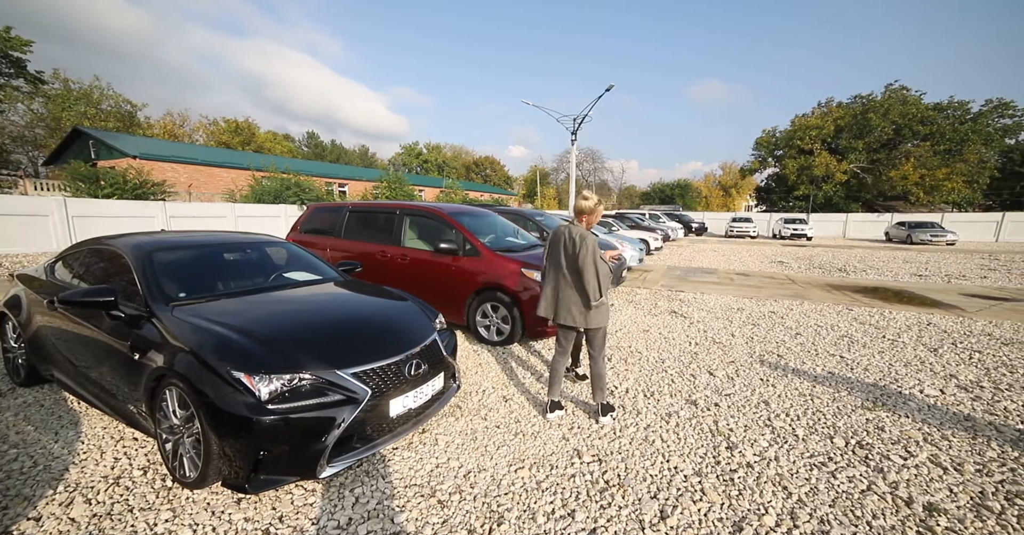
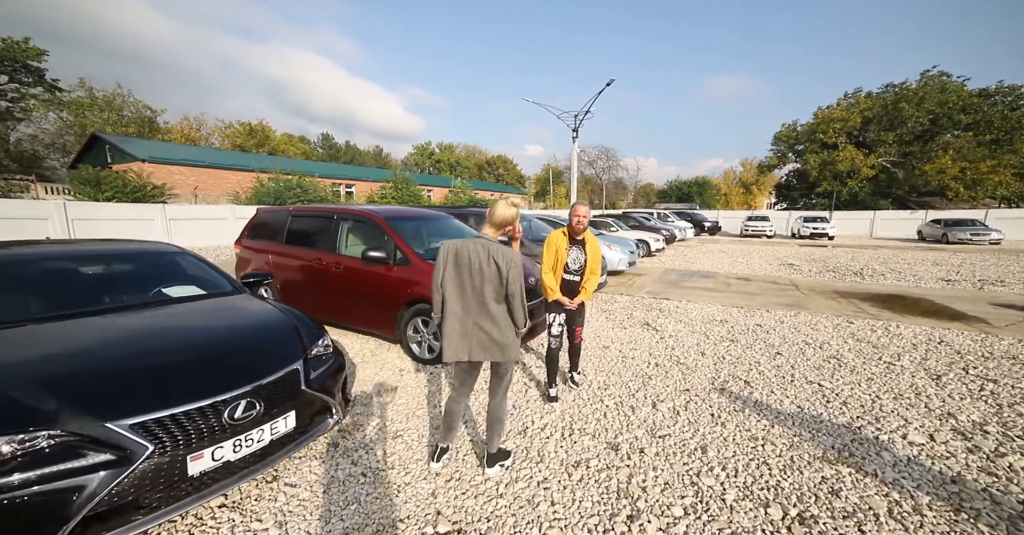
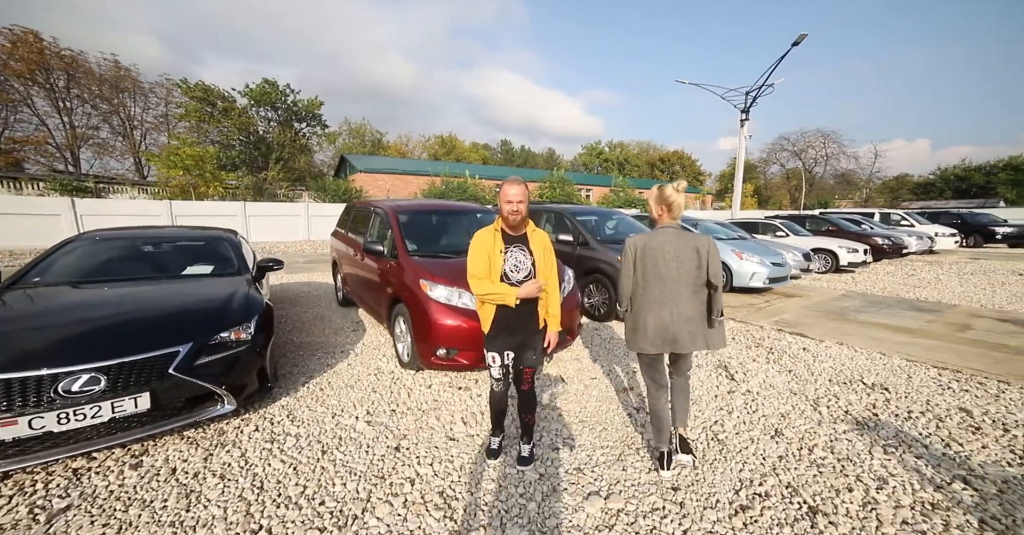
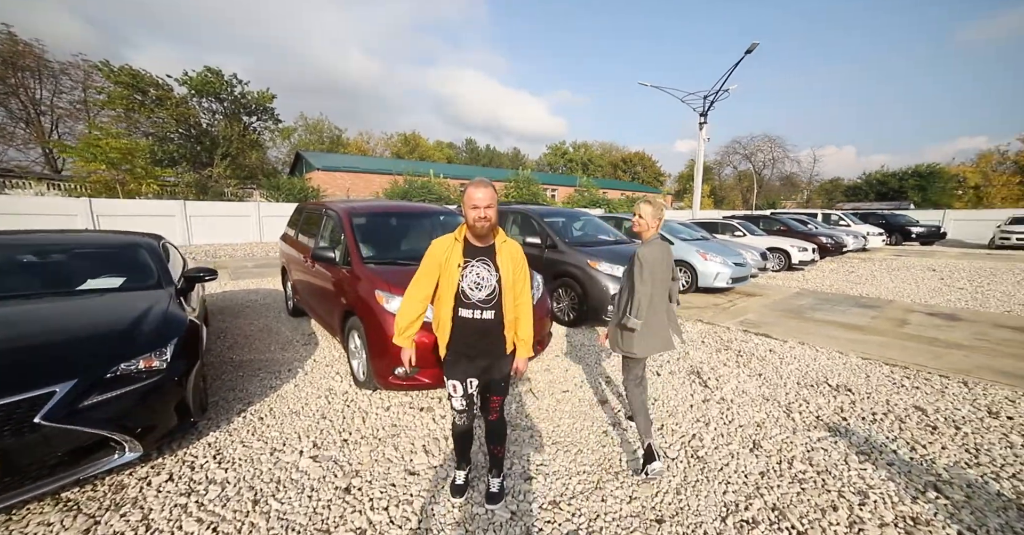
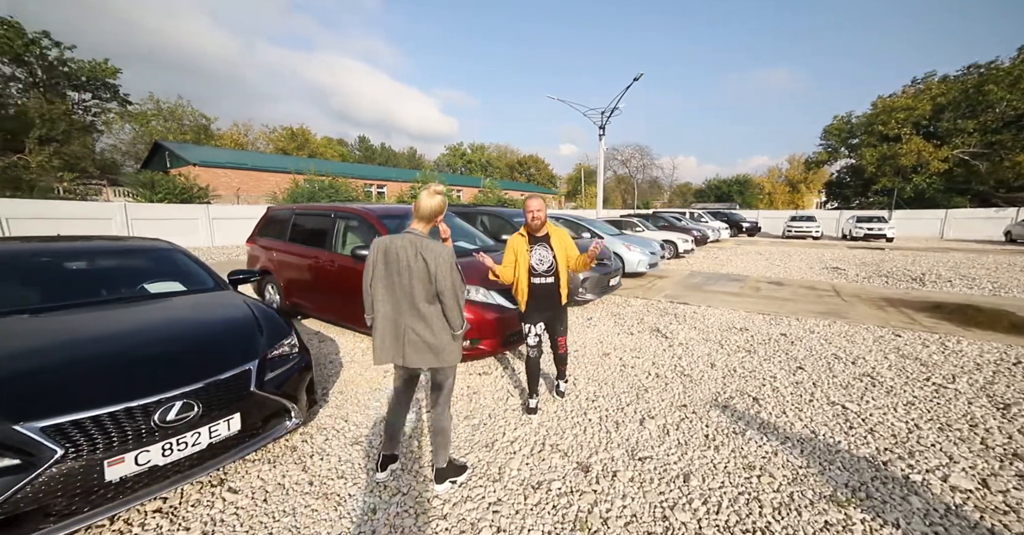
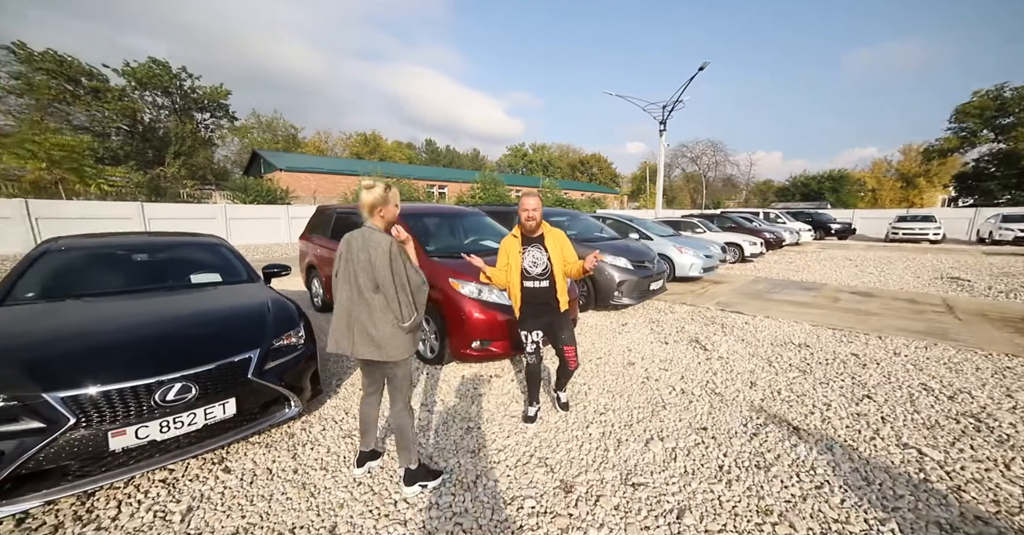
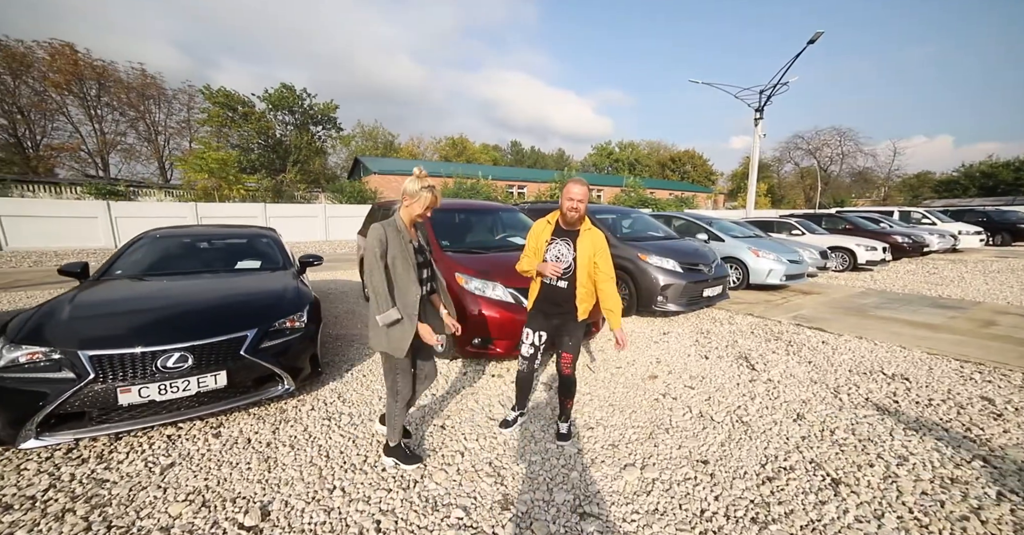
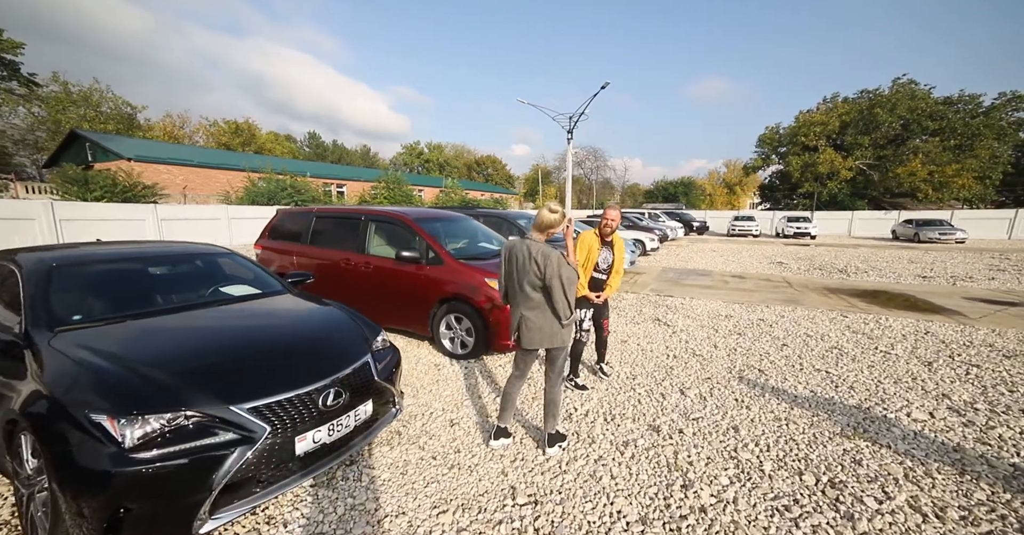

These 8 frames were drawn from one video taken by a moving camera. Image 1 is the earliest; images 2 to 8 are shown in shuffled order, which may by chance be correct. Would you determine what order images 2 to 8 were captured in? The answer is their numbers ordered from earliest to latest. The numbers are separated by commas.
8, 2, 5, 6, 7, 3, 4
